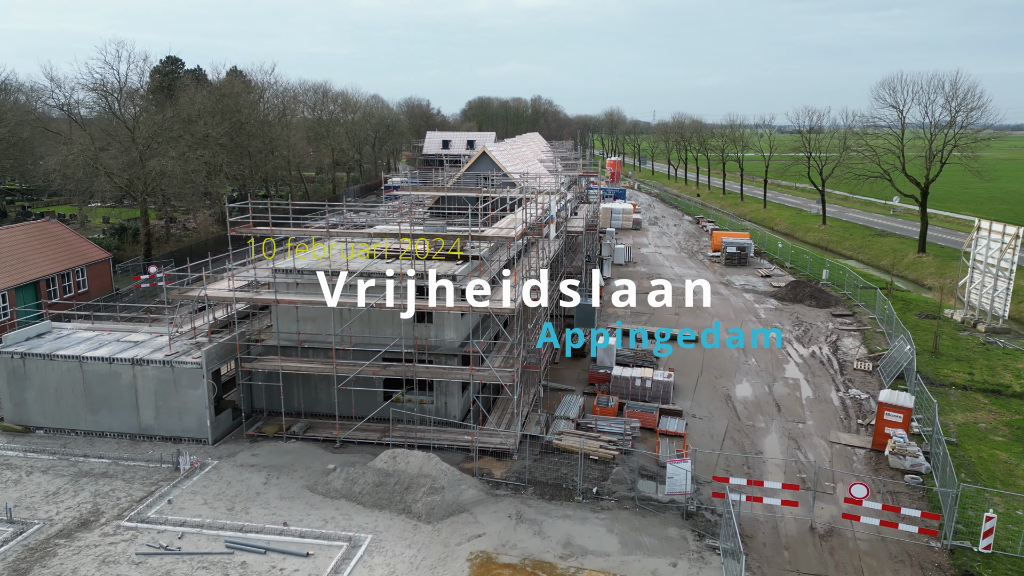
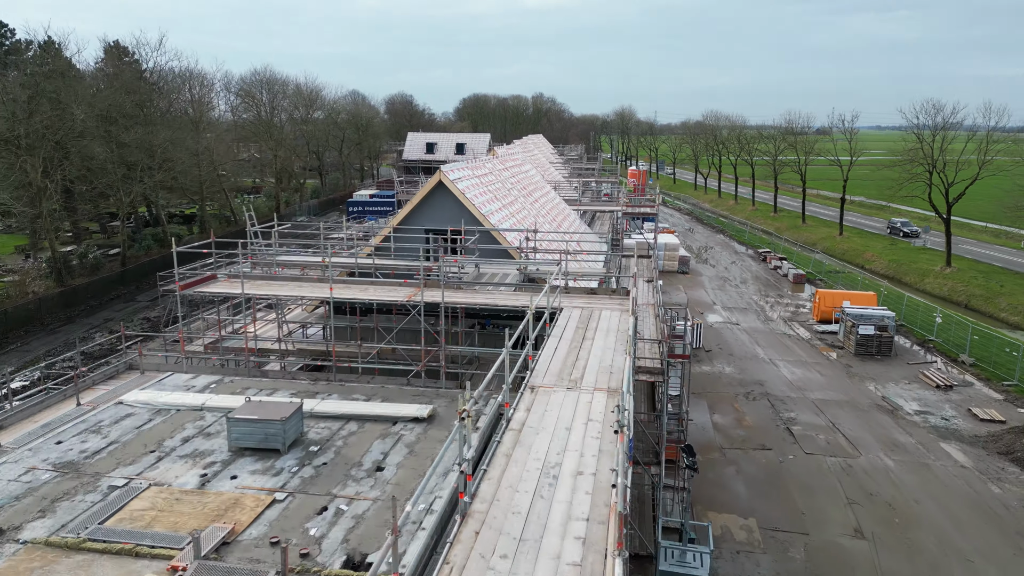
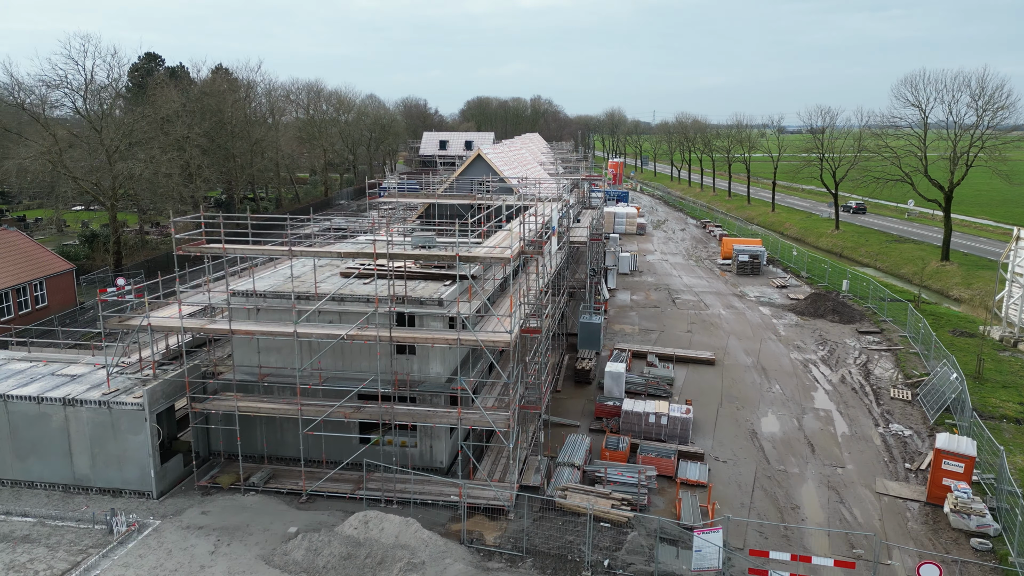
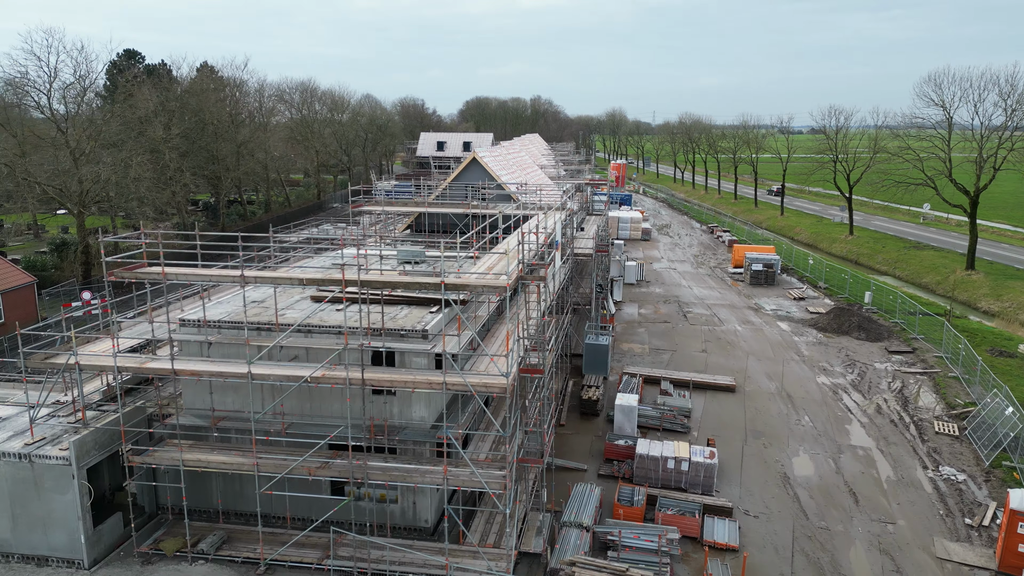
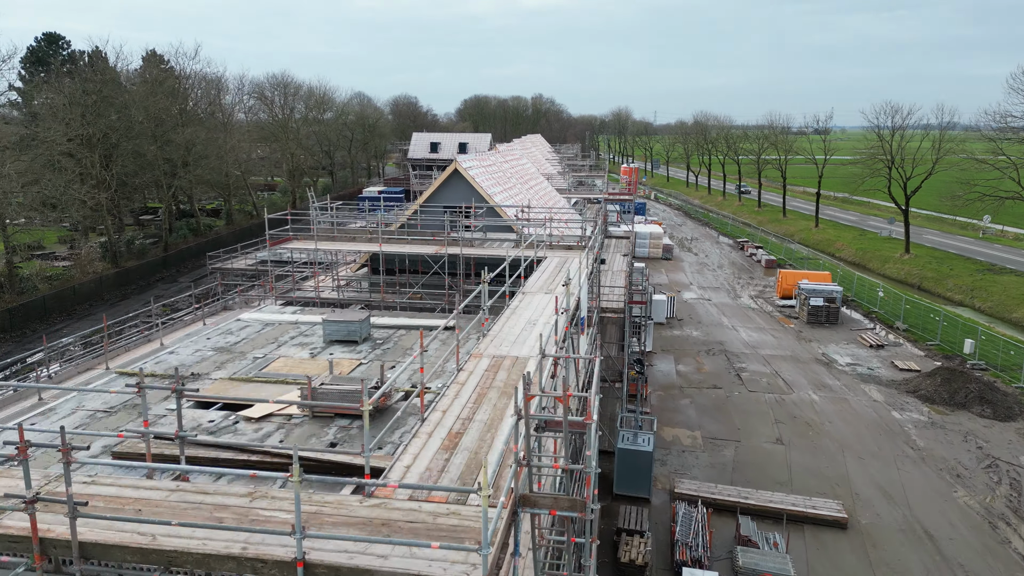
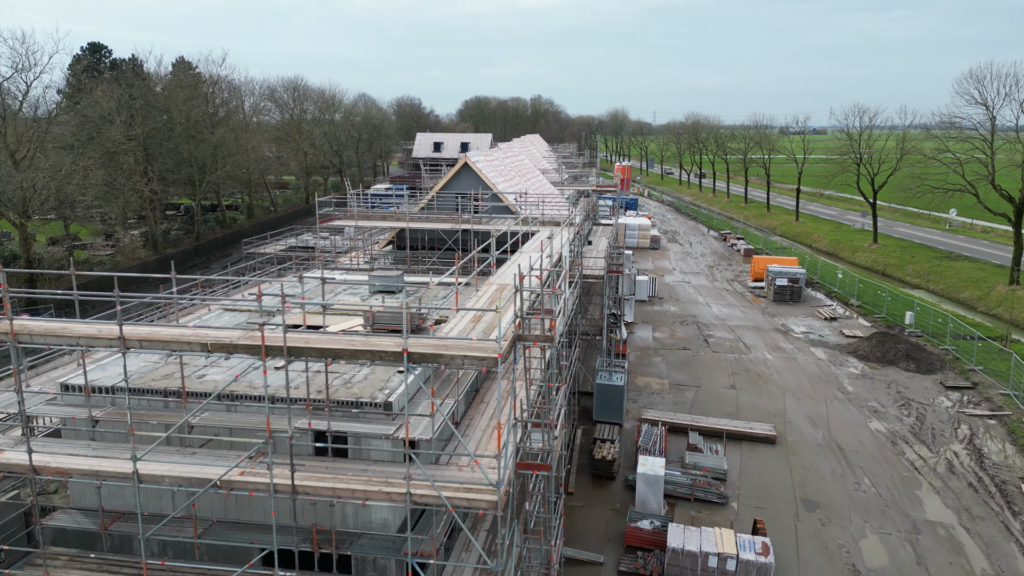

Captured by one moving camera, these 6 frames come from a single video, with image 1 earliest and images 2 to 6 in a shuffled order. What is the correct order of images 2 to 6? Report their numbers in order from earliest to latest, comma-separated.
3, 4, 6, 5, 2
